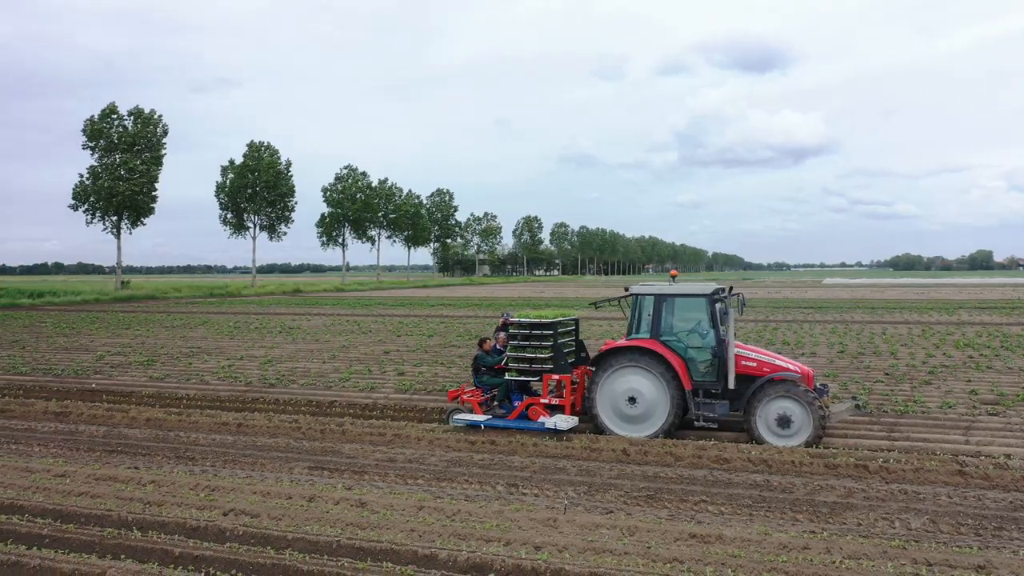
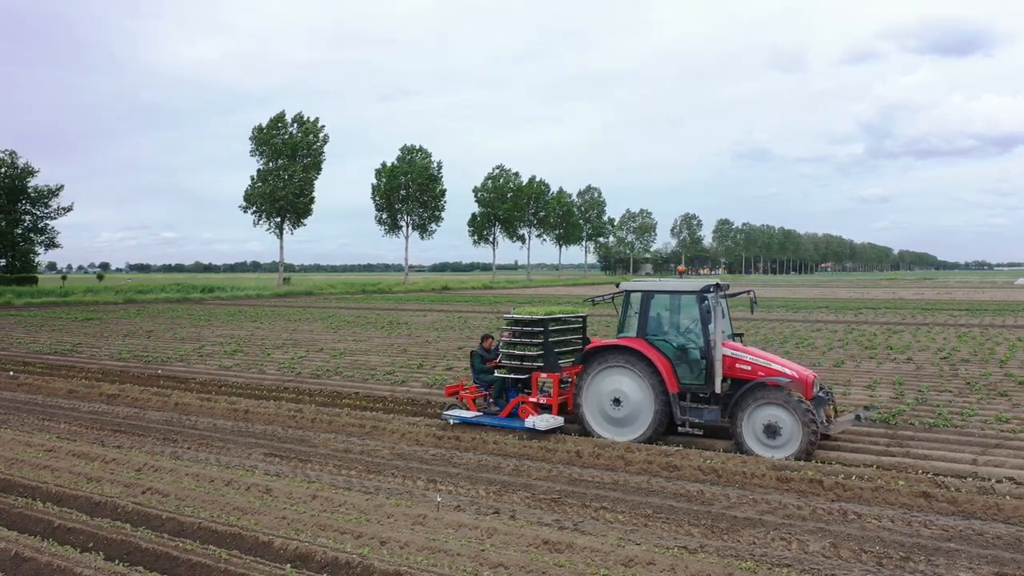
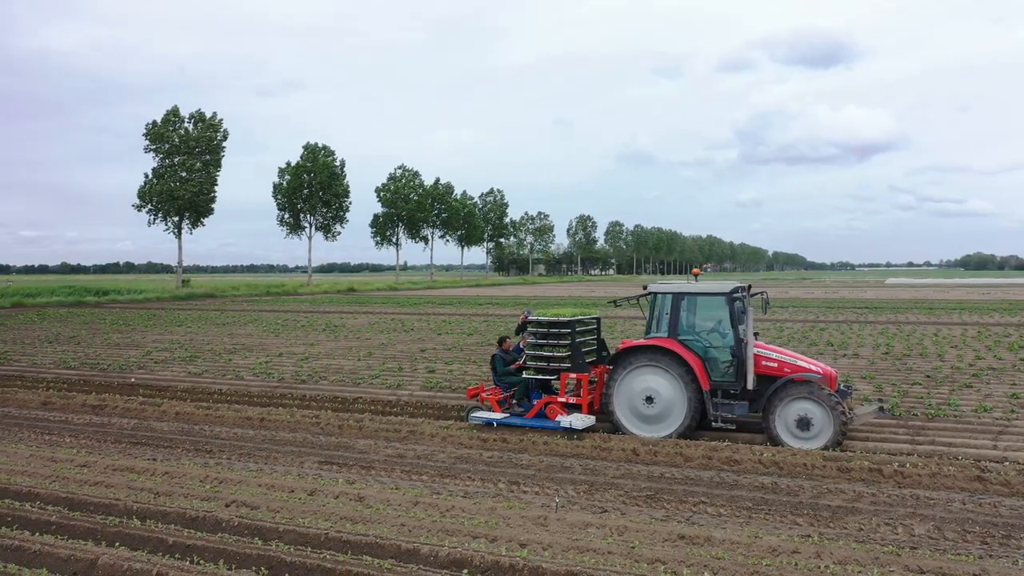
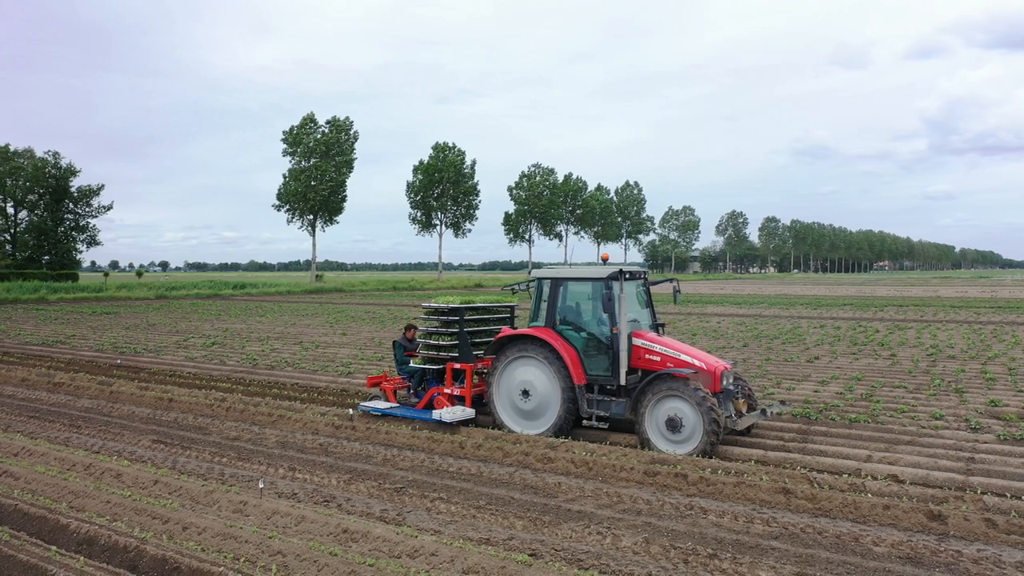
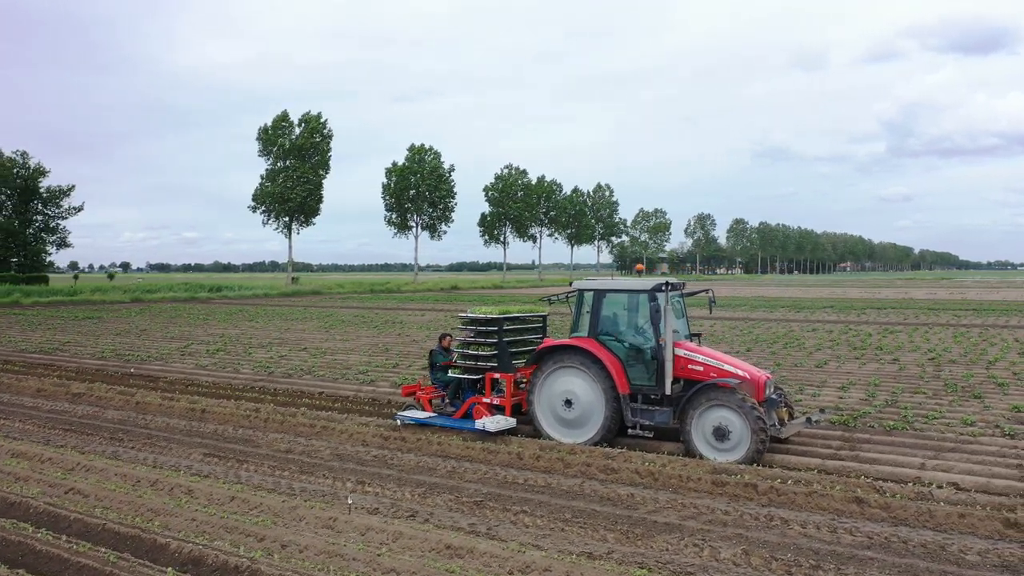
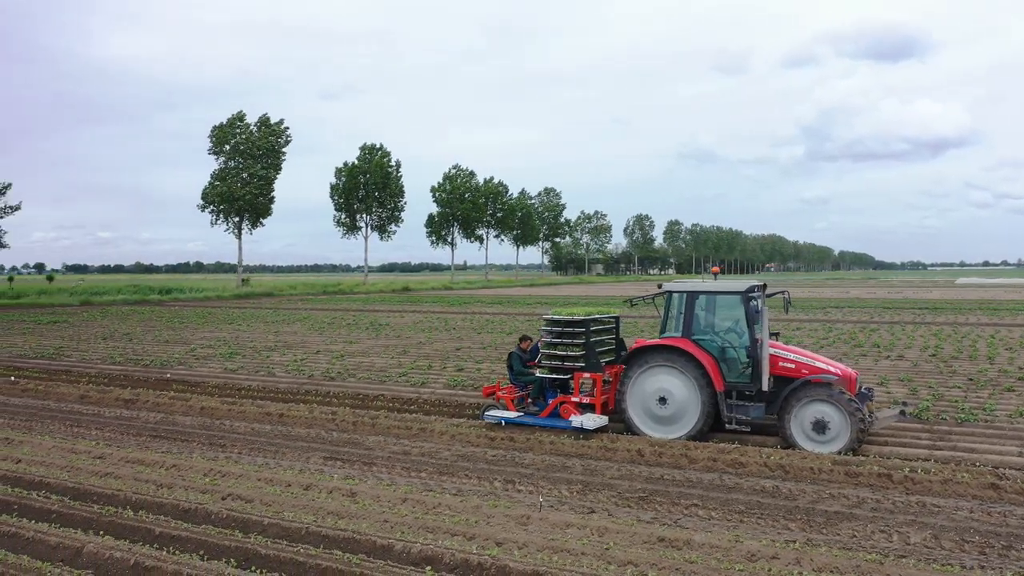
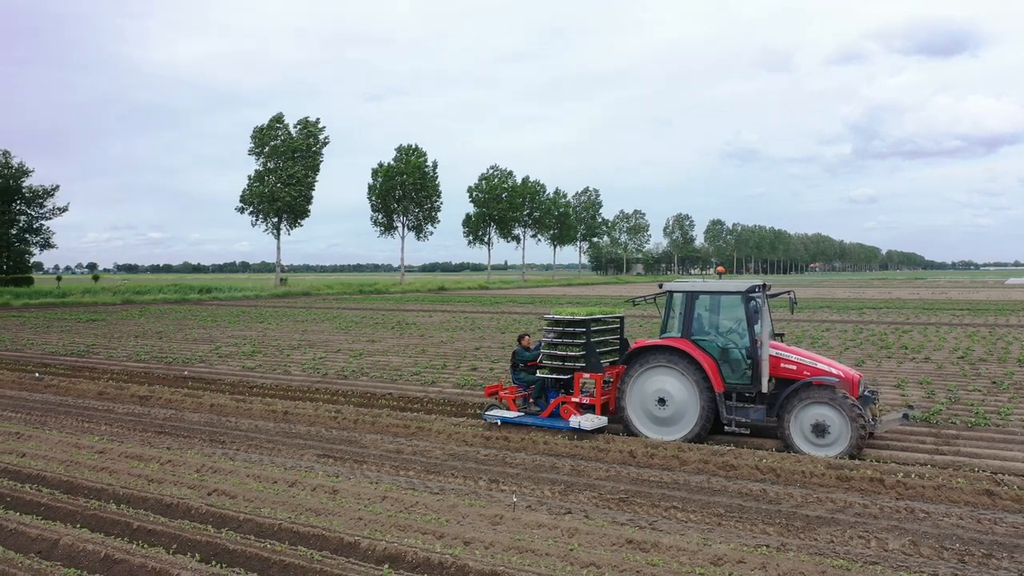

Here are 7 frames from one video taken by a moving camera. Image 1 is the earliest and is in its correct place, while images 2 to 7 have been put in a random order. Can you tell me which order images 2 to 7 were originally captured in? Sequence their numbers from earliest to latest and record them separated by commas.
3, 6, 7, 2, 5, 4
